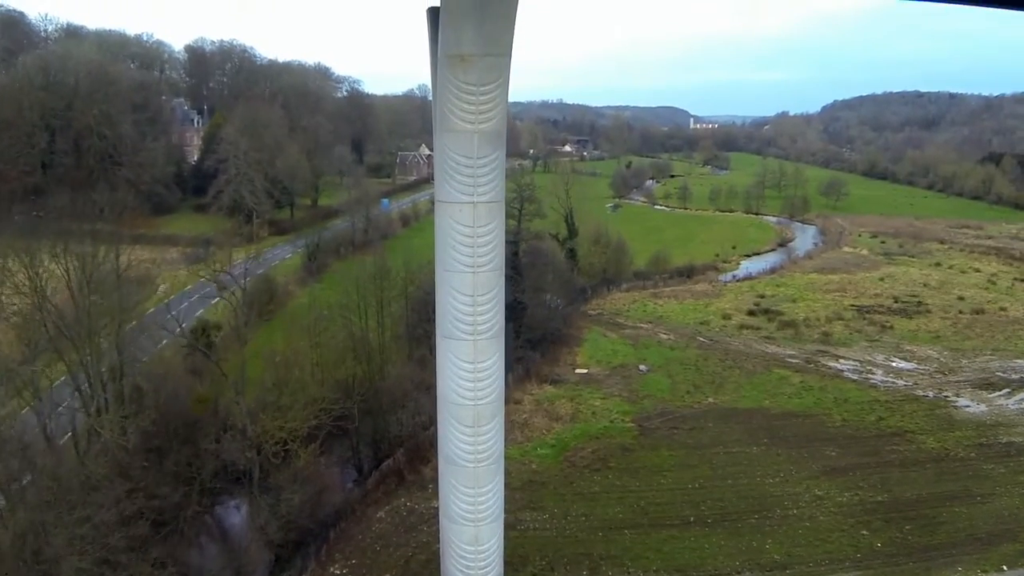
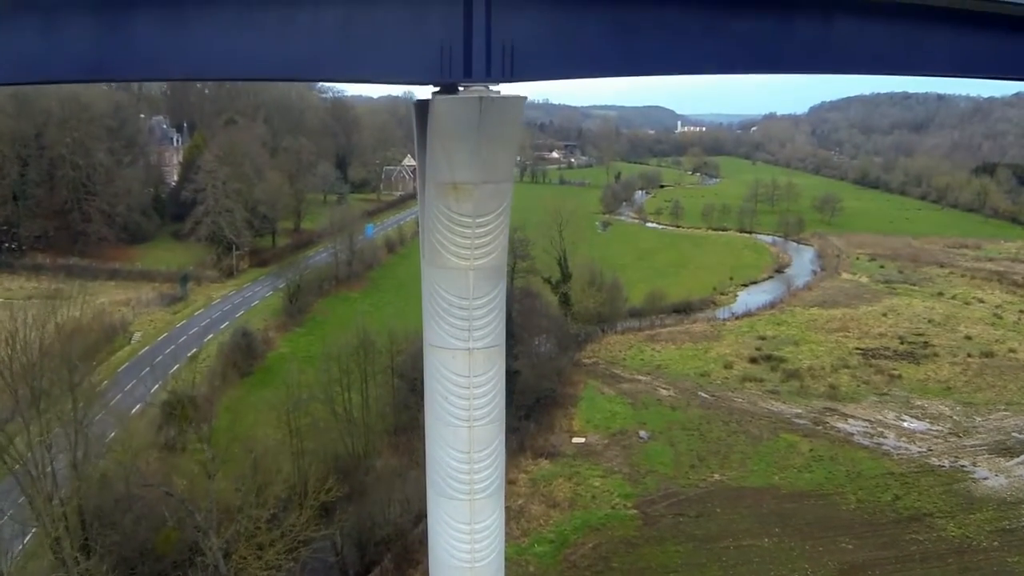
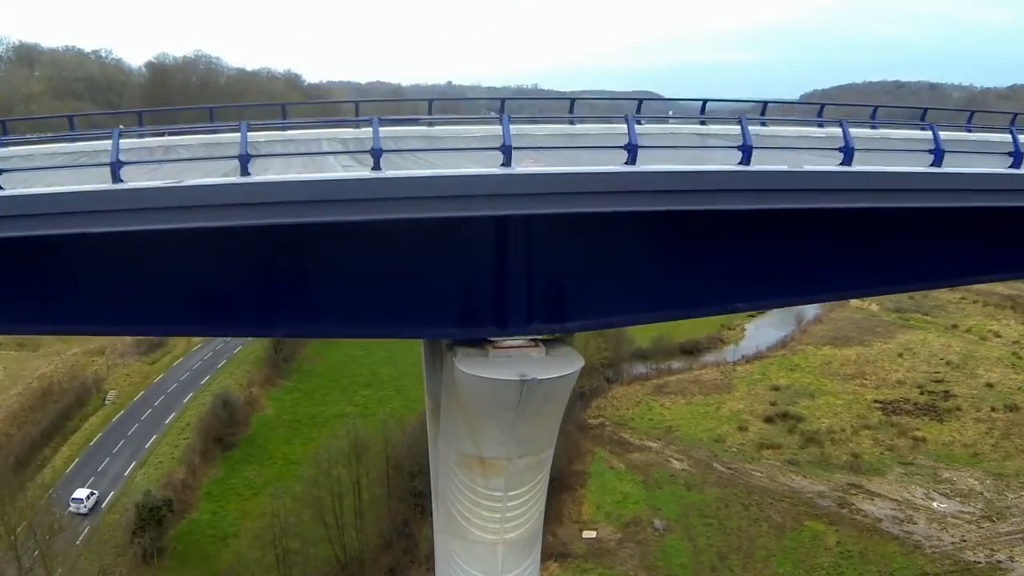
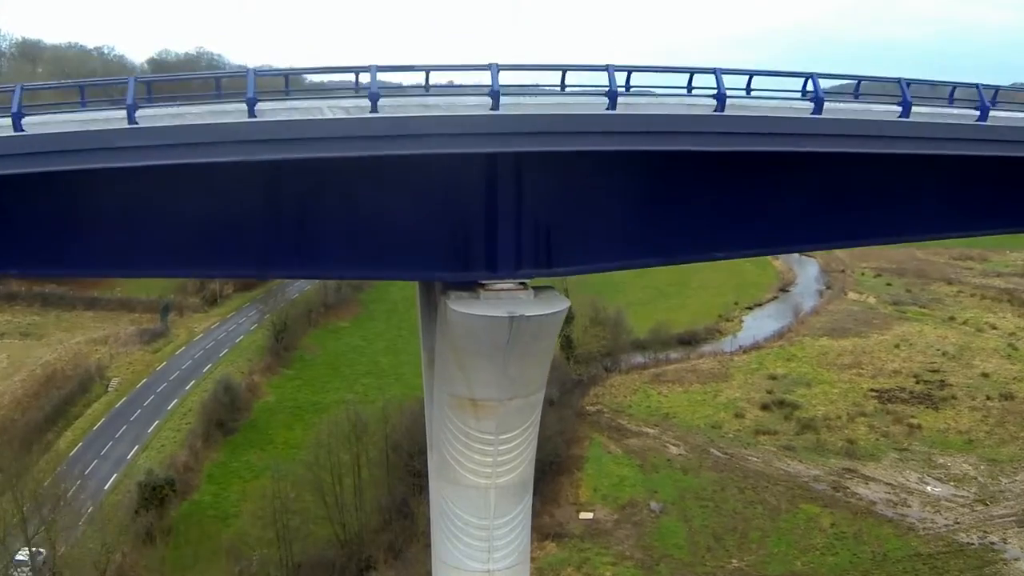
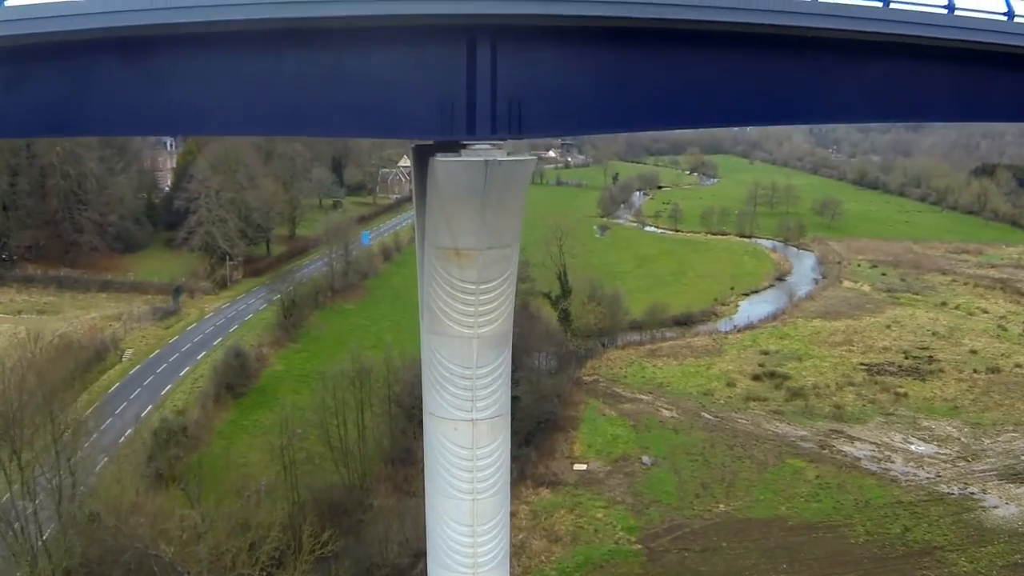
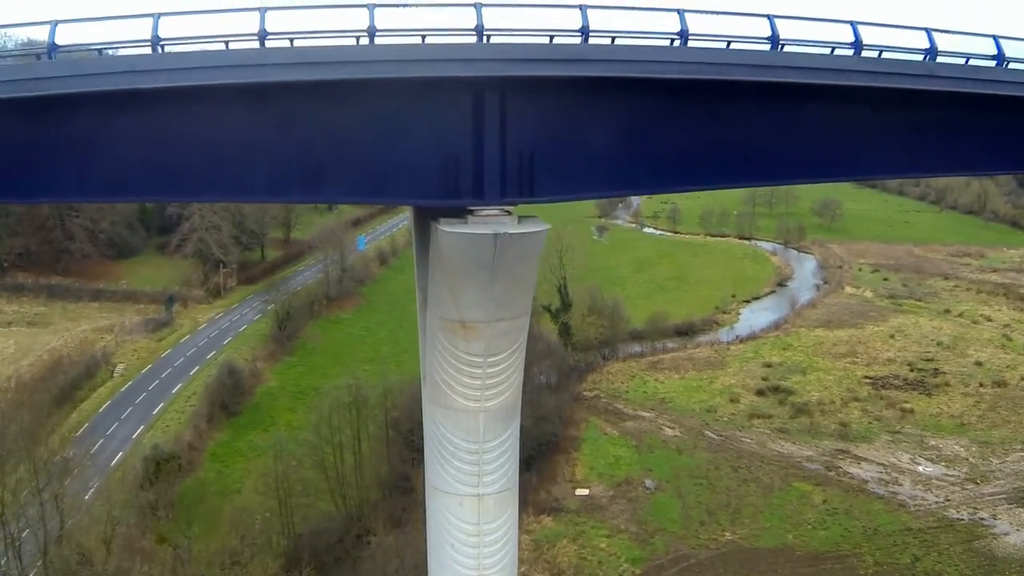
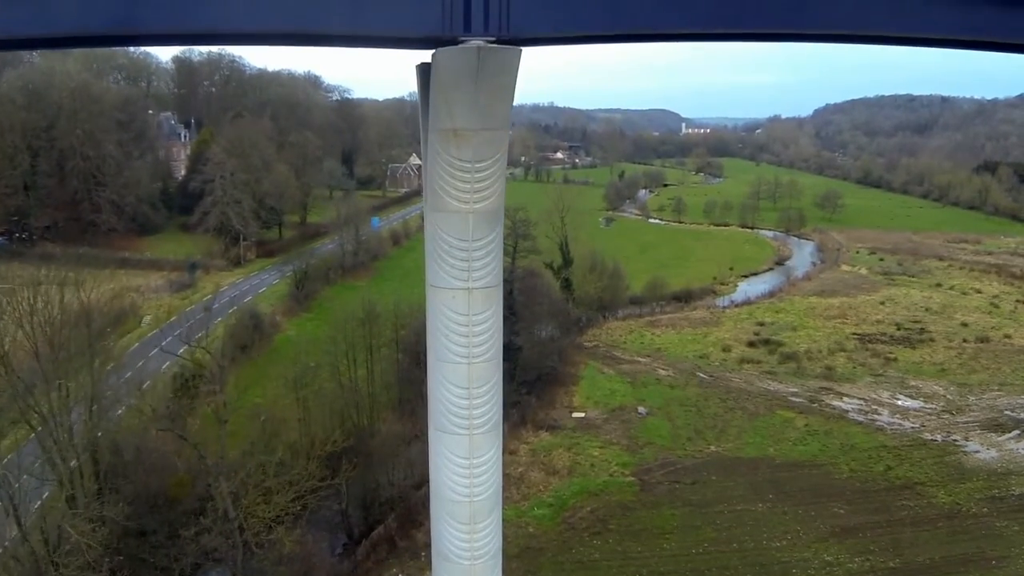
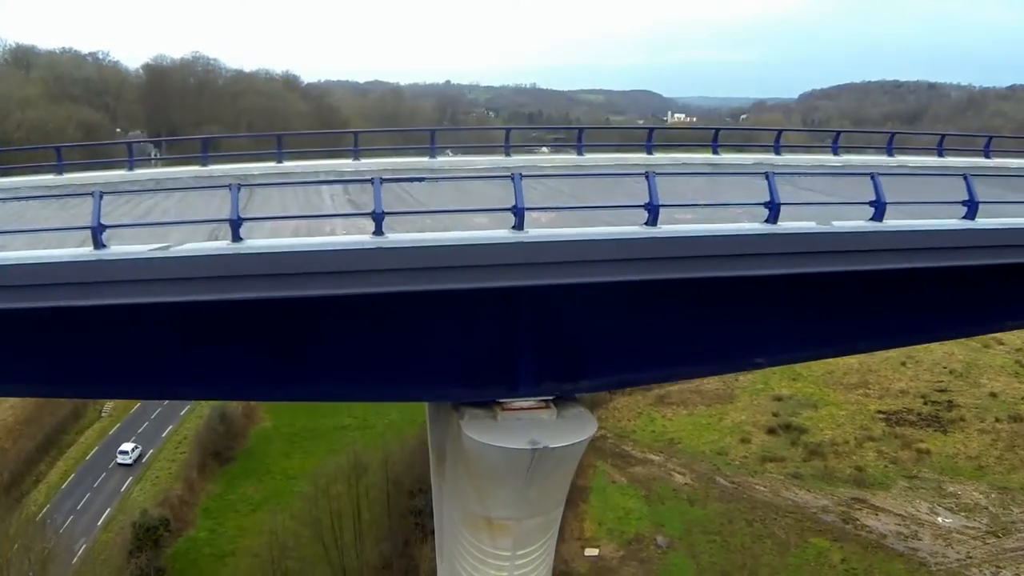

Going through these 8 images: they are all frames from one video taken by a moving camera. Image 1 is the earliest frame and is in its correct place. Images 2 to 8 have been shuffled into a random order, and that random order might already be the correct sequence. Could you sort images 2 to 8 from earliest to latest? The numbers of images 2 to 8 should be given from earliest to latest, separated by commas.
7, 2, 5, 6, 4, 3, 8
